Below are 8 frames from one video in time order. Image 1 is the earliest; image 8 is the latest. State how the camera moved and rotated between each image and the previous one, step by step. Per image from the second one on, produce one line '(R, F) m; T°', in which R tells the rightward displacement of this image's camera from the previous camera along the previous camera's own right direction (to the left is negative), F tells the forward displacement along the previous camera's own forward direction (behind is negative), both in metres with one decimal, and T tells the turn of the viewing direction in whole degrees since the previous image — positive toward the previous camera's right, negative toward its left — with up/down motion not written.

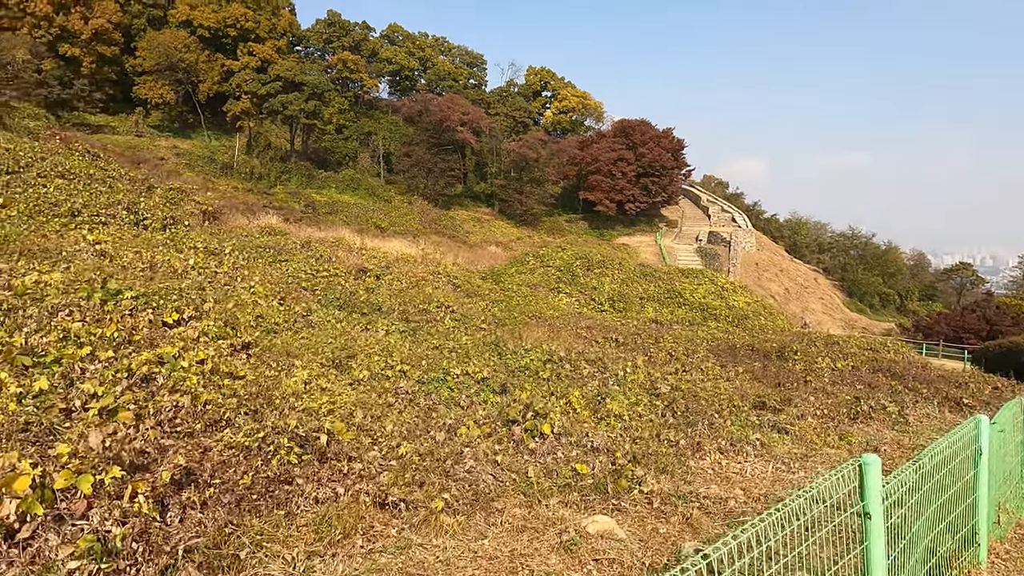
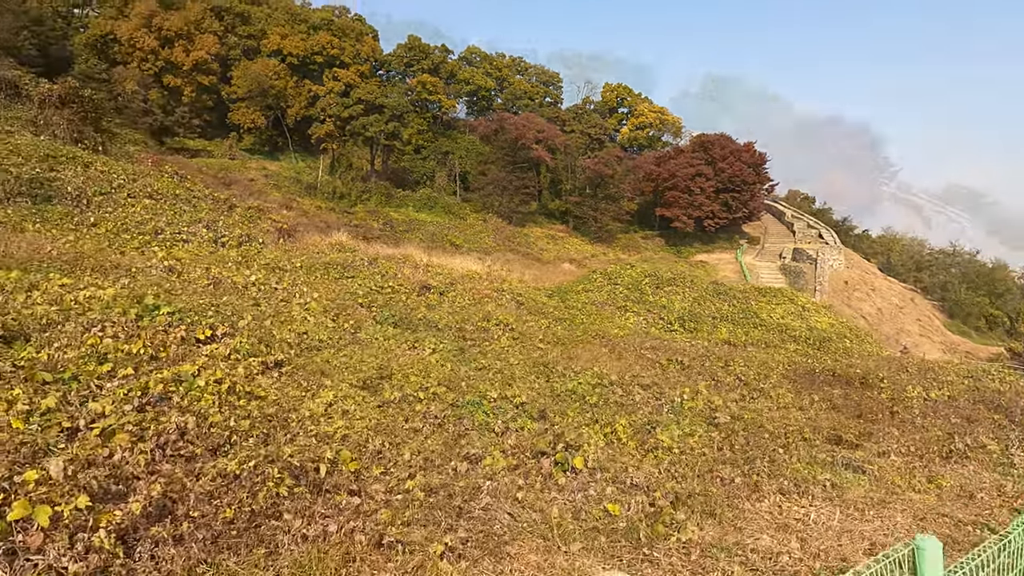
(+0.2, +0.2) m; -6°
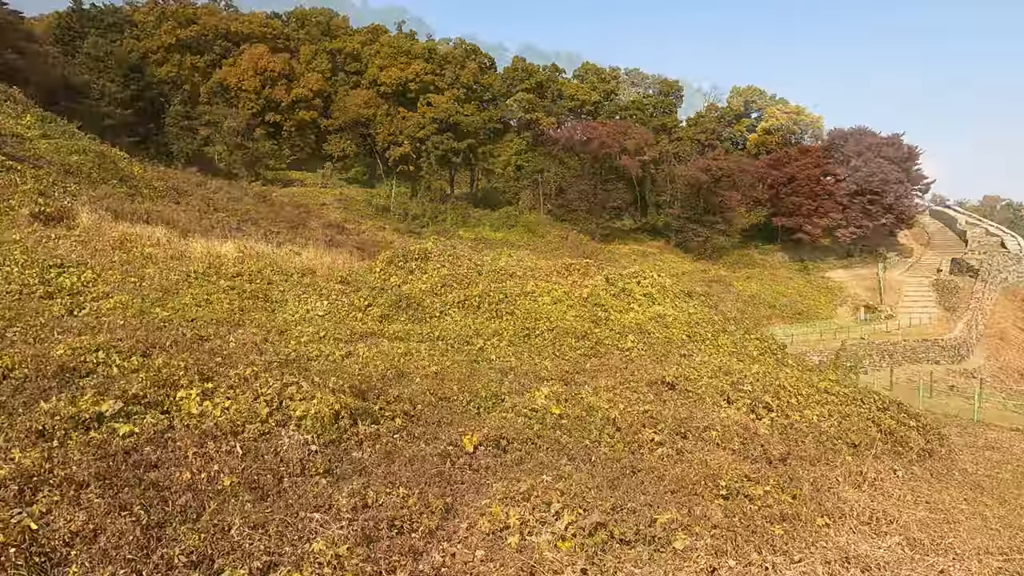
(+0.3, +0.2) m; -4°
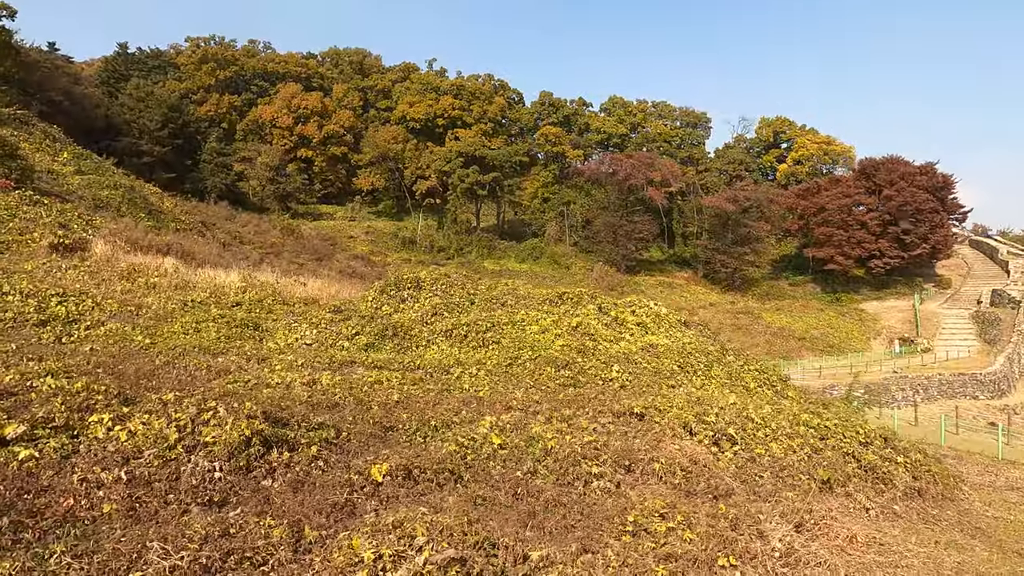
(+0.6, +0.1) m; -3°
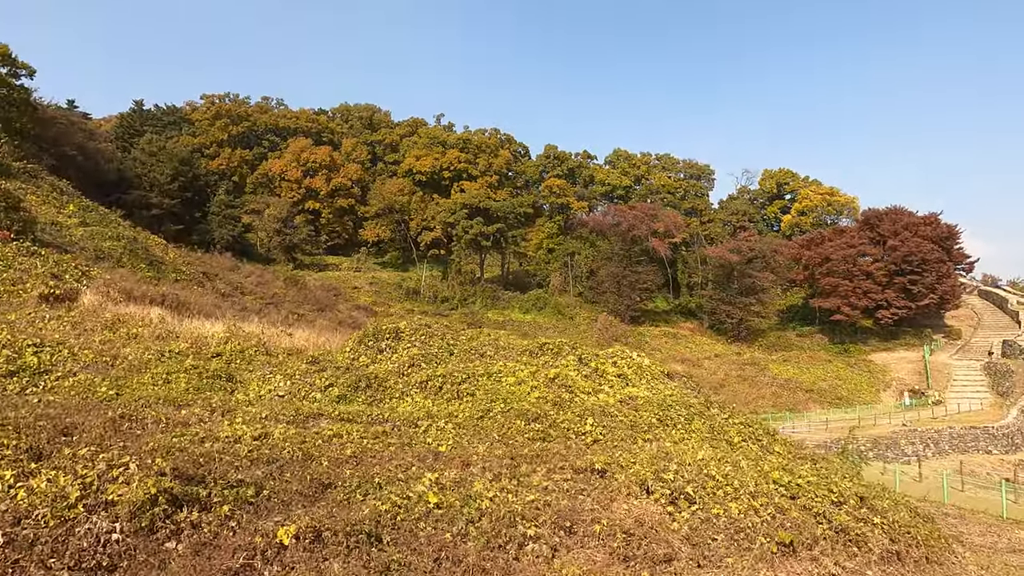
(+0.5, +0.1) m; -1°
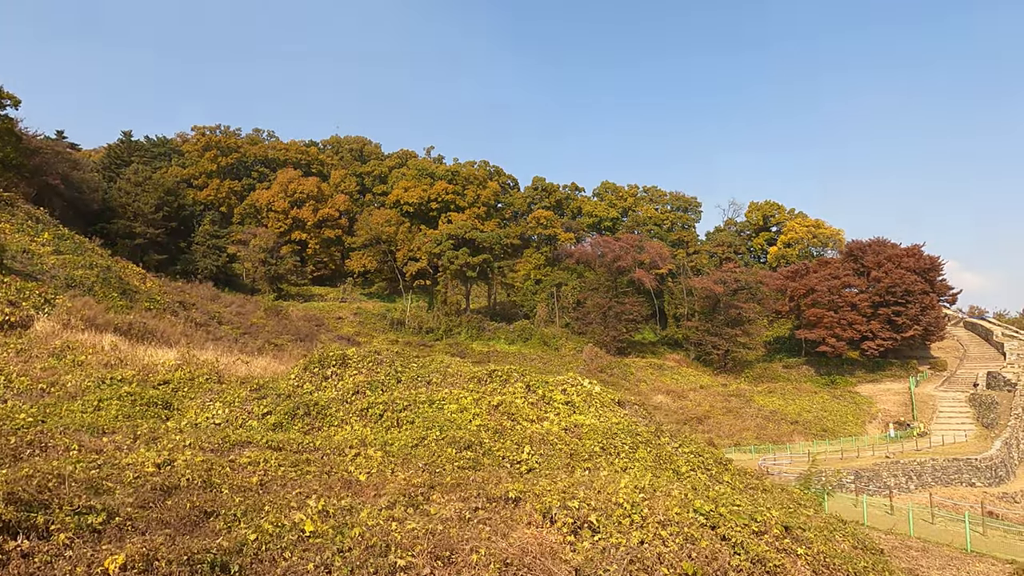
(+0.7, +0.1) m; +1°
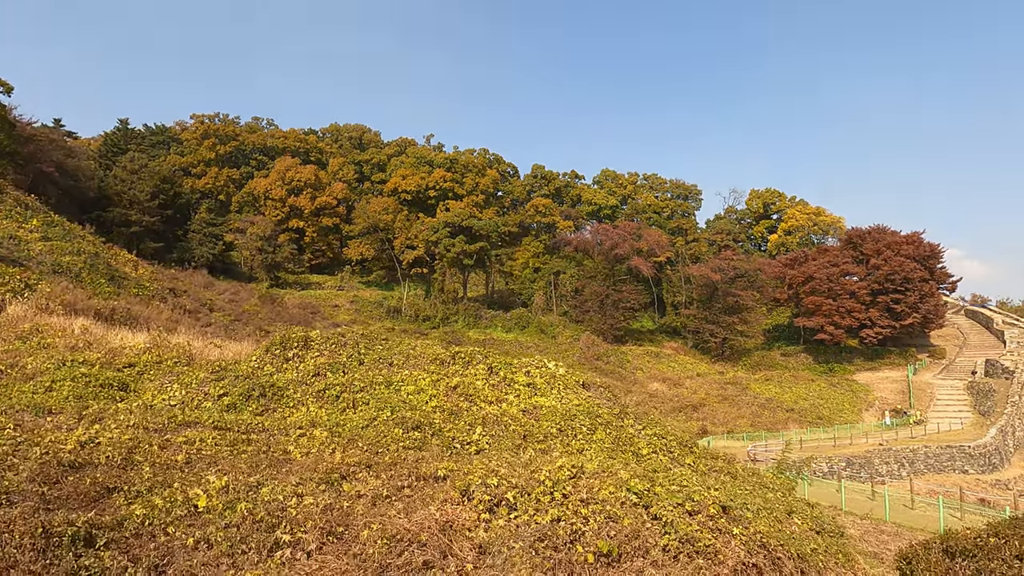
(+0.6, +0.1) m; 0°
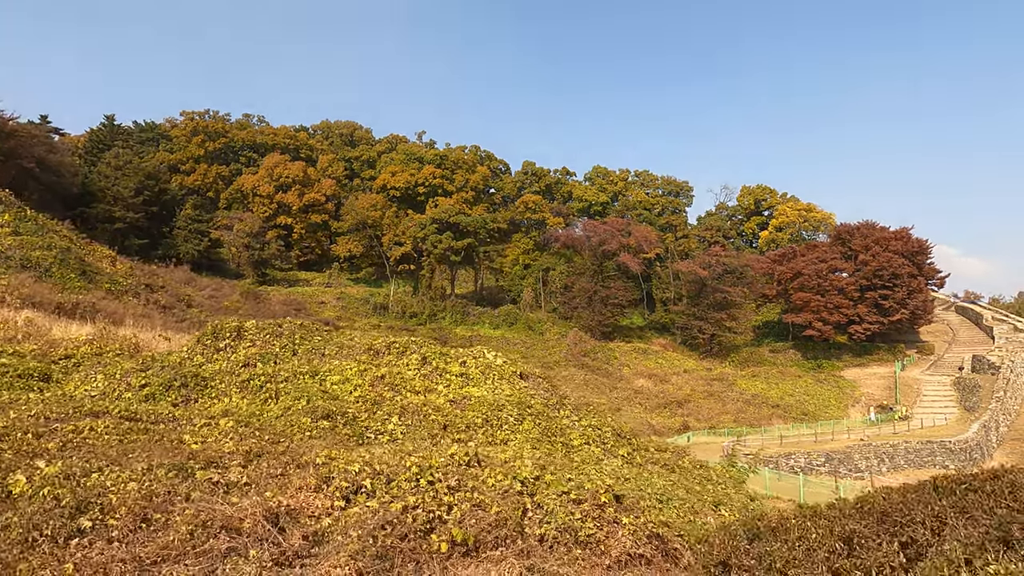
(+0.9, +0.2) m; 0°
